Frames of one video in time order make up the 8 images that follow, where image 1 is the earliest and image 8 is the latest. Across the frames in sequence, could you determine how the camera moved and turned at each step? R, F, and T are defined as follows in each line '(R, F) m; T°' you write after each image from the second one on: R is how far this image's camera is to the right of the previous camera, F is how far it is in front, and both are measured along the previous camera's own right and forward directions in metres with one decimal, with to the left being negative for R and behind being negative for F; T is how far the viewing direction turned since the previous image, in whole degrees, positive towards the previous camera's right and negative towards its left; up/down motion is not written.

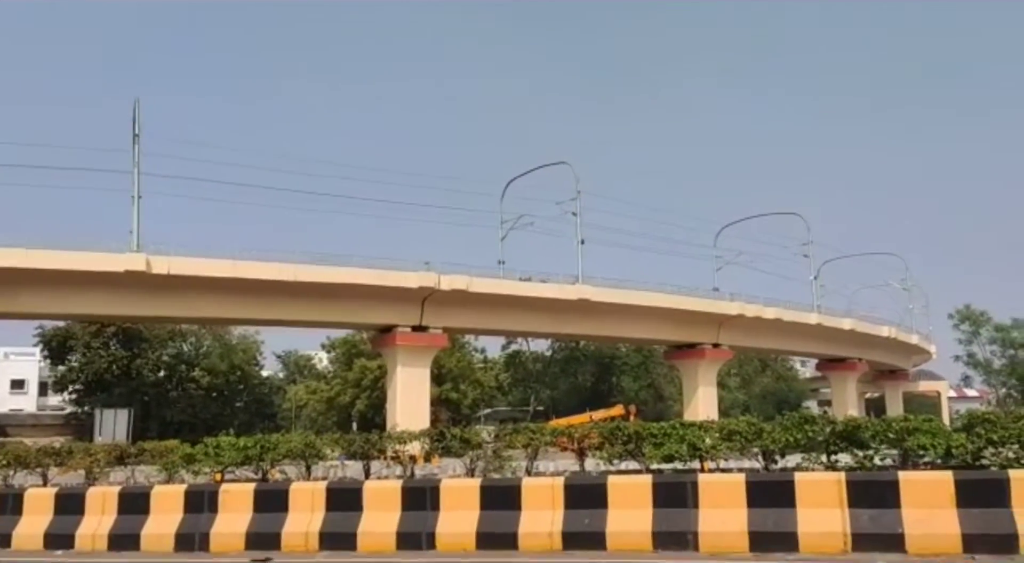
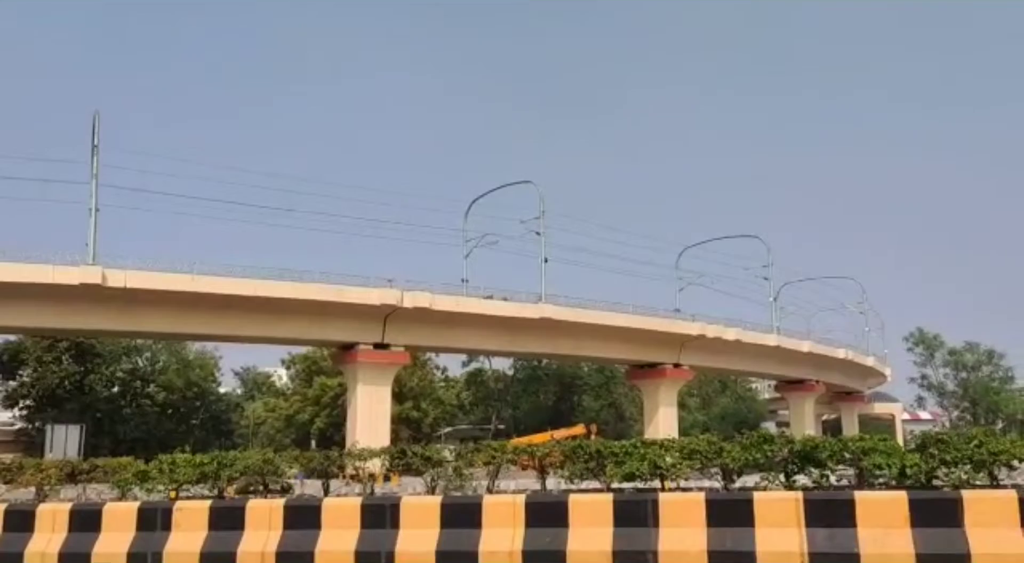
(+0.1, 0.0) m; +2°
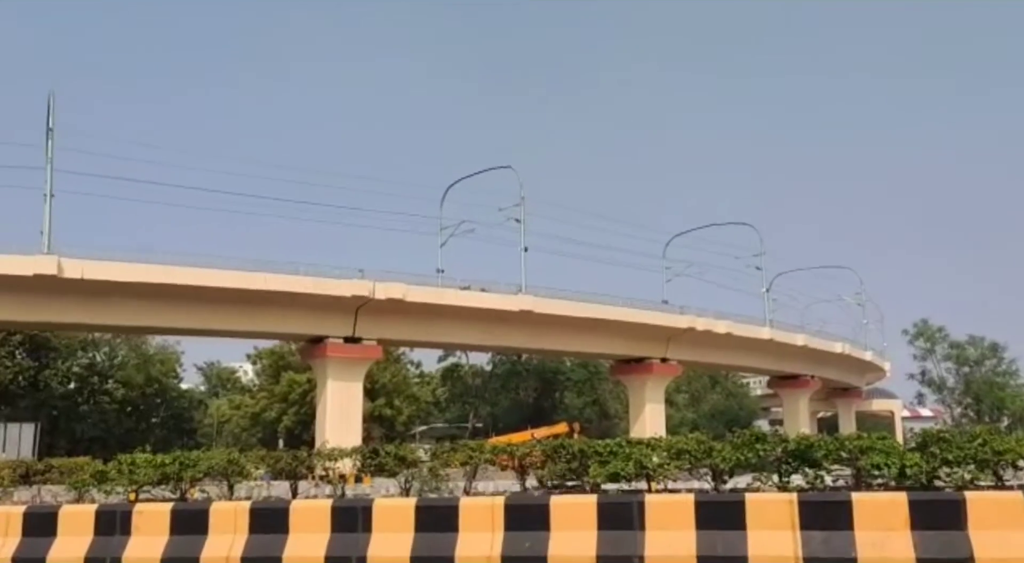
(+0.2, +0.5) m; 0°
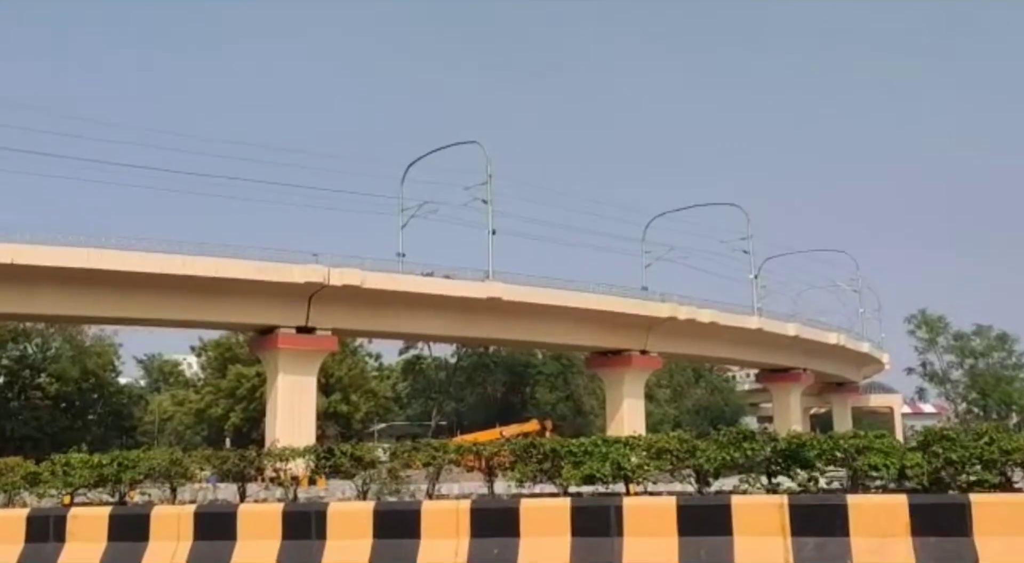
(+0.4, +0.8) m; 0°
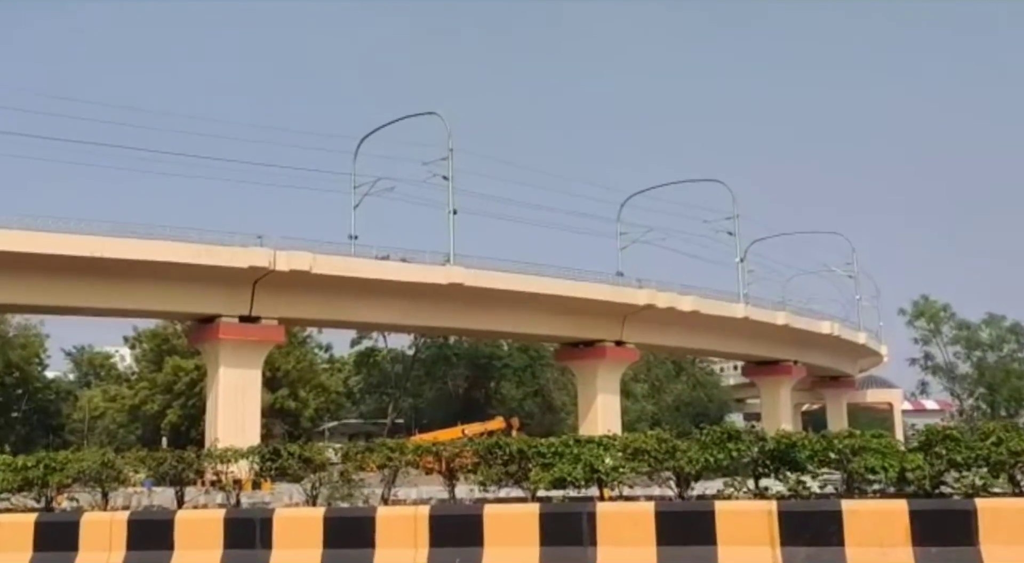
(+0.4, +0.8) m; 0°
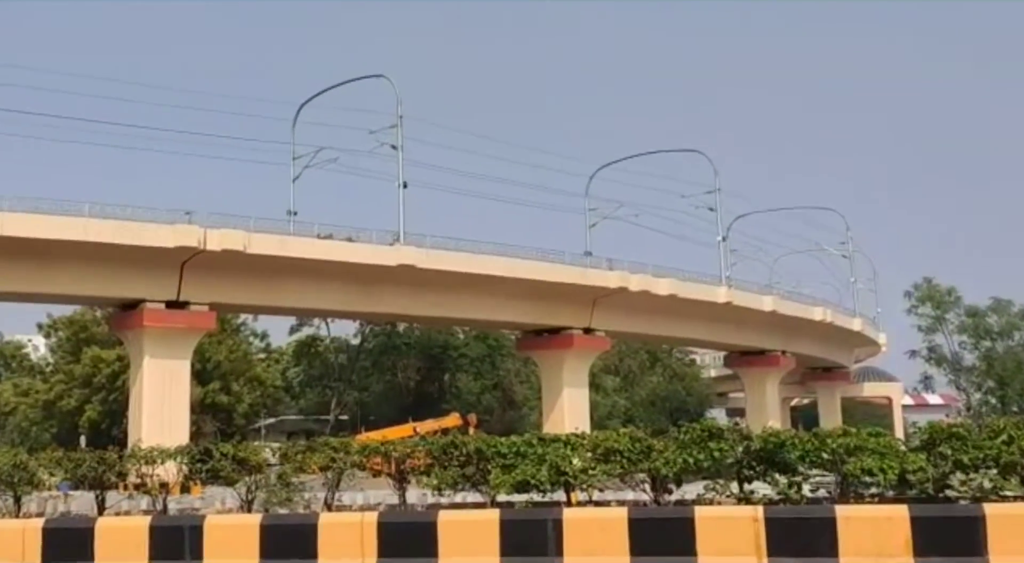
(+0.4, +0.8) m; 0°
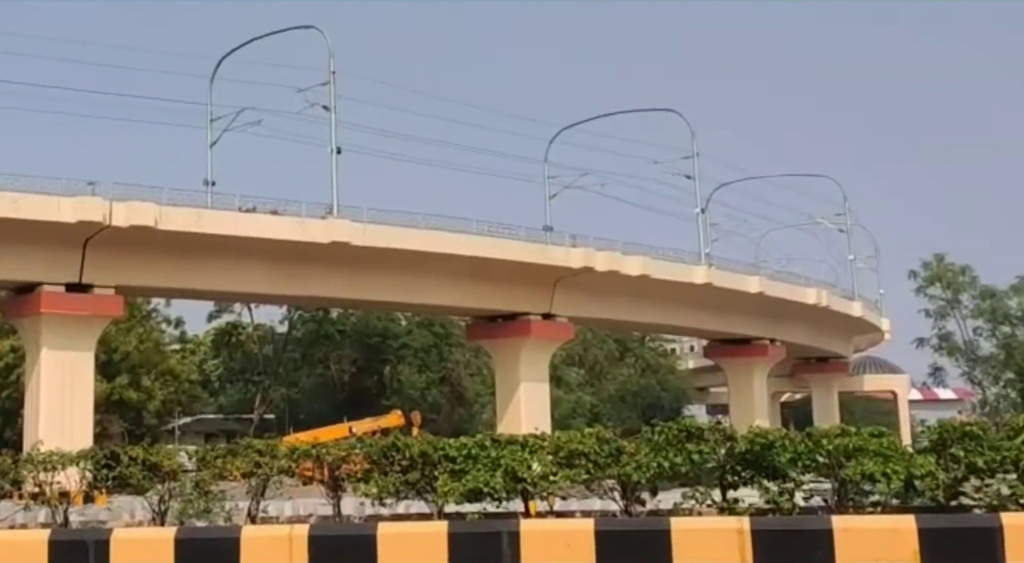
(+0.4, +0.9) m; 0°
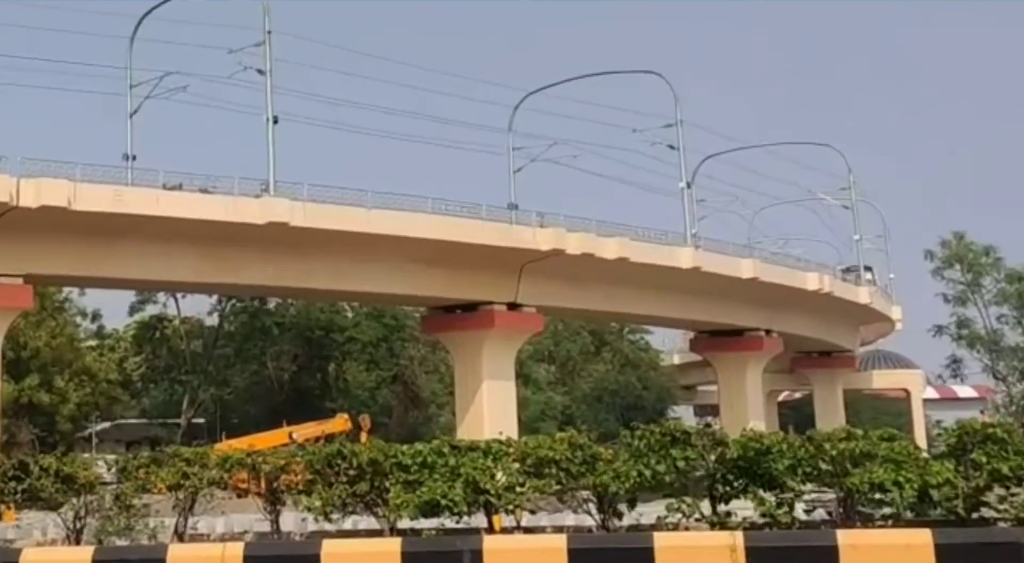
(+0.3, +0.8) m; 0°
